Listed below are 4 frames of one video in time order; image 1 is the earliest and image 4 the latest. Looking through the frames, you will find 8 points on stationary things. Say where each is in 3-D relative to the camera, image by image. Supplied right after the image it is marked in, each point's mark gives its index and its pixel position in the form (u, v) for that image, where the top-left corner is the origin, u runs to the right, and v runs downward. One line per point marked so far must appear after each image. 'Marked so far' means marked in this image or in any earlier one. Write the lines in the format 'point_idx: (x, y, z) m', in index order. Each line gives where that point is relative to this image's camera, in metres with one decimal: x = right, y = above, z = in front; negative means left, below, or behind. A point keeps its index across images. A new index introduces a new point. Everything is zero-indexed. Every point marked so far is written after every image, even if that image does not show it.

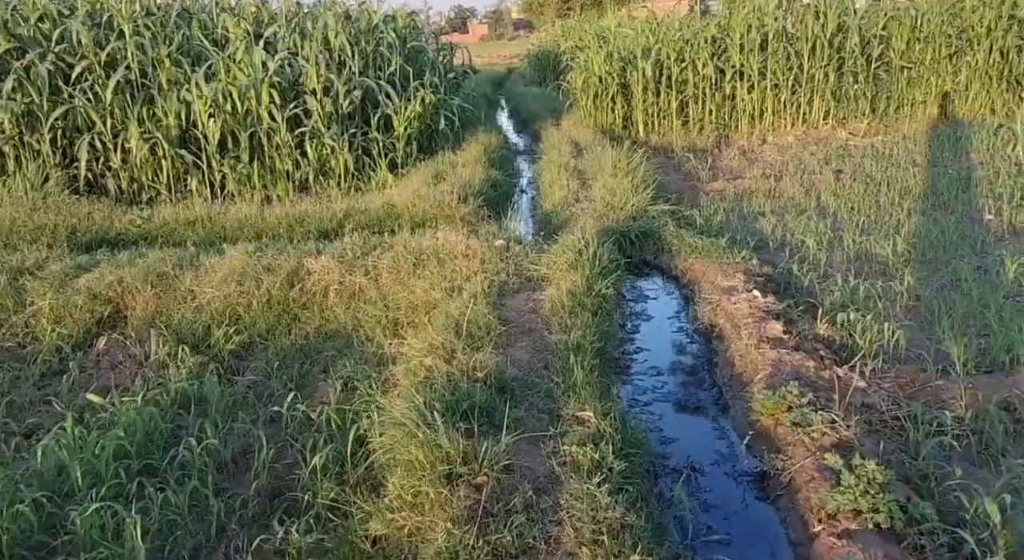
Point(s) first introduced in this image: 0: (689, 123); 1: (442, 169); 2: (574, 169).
0: (+2.5, +2.2, +11.7) m
1: (-0.8, +0.9, +8.0) m
2: (+0.6, +1.0, +8.3) m
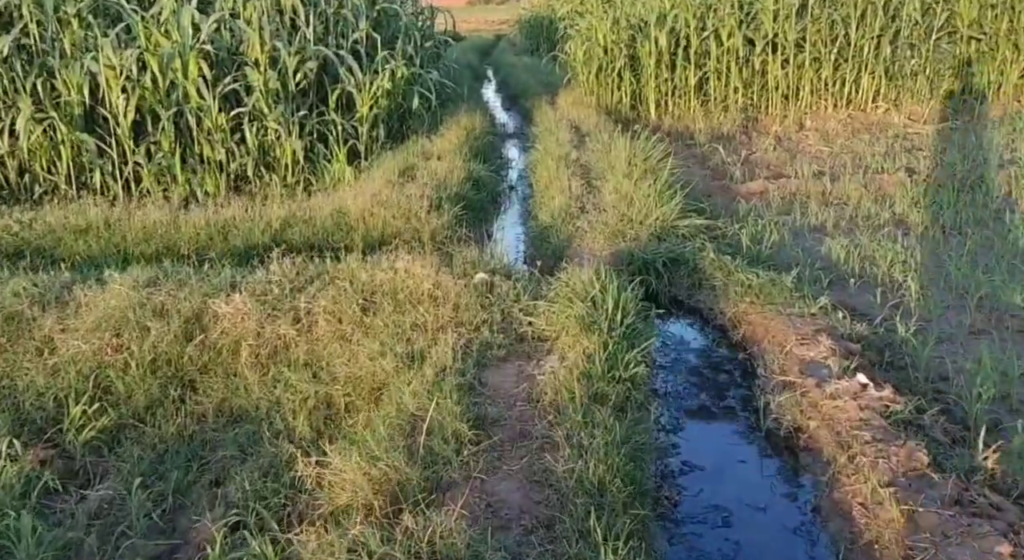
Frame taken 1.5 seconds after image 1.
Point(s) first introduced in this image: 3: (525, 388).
0: (+2.4, +2.1, +10.2) m
1: (-0.9, +0.8, +6.5) m
2: (+0.5, +0.9, +6.8) m
3: (0.0, -0.4, +3.1) m
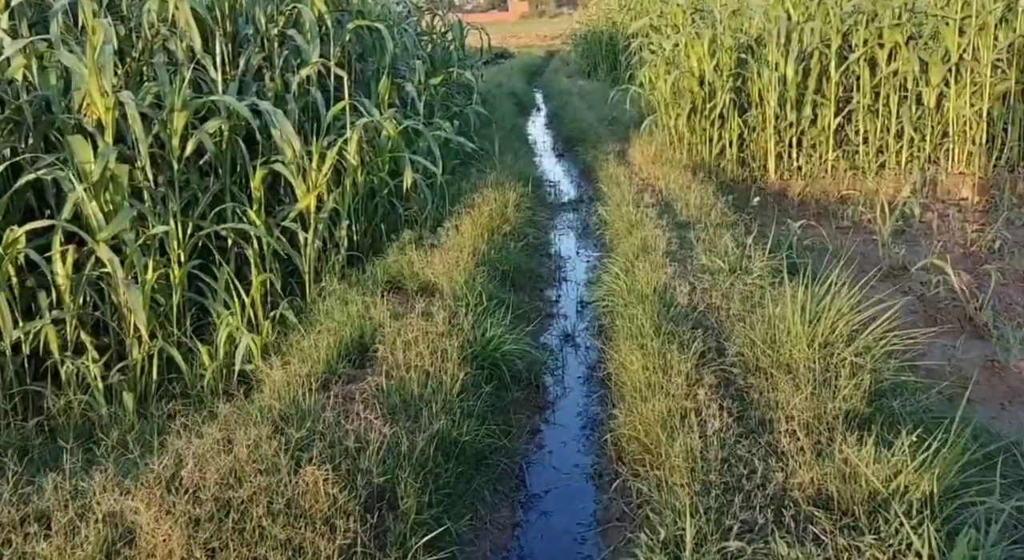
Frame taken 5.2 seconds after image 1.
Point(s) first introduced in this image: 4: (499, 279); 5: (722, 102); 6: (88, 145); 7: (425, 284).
0: (+2.8, +1.0, +6.7) m
1: (-0.6, -0.3, +3.2) m
2: (+0.7, -0.2, +3.4) m
3: (+0.1, -1.4, -0.2) m
4: (-0.1, 0.0, +4.5) m
5: (+1.8, +1.5, +7.1) m
6: (-1.8, +0.6, +3.5) m
7: (-0.4, 0.0, +4.3) m
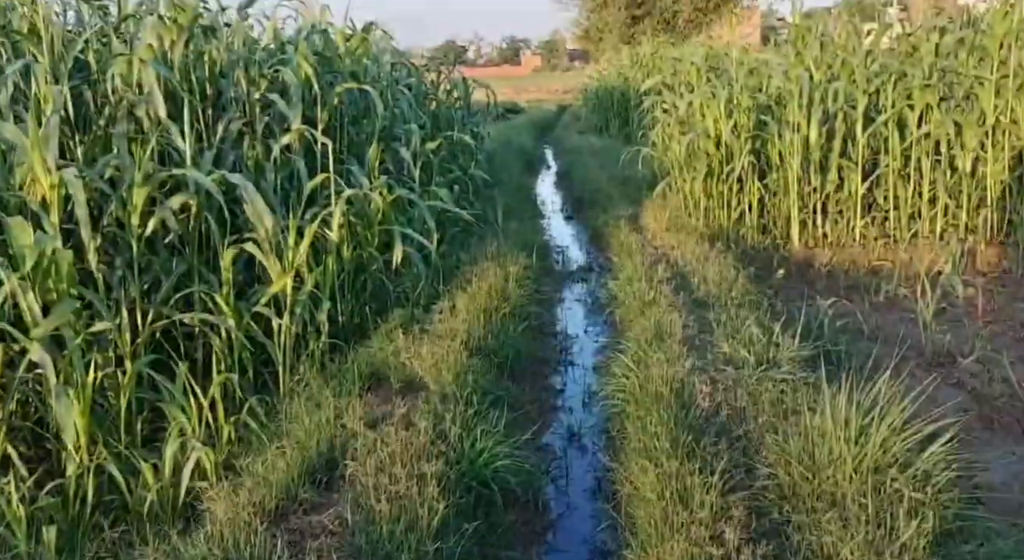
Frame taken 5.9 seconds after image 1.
0: (+2.8, +0.4, +6.2) m
1: (-0.7, -0.7, +2.8) m
2: (+0.7, -0.6, +2.9) m
3: (0.0, -1.6, -0.8) m
4: (-0.1, -0.4, +4.0) m
5: (+1.8, +0.9, +6.7) m
6: (-1.8, +0.2, +3.1) m
7: (-0.4, -0.4, +3.8) m
